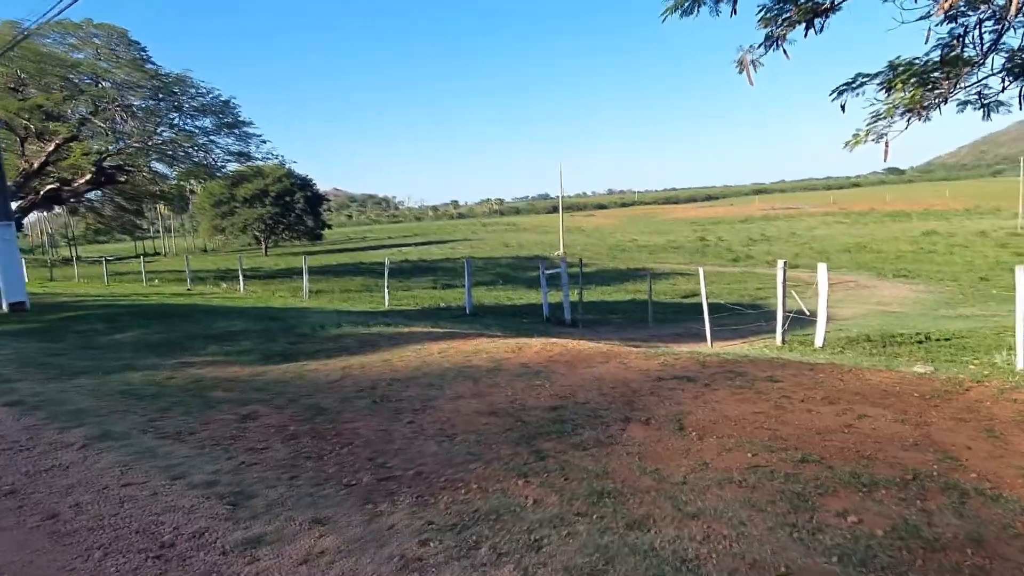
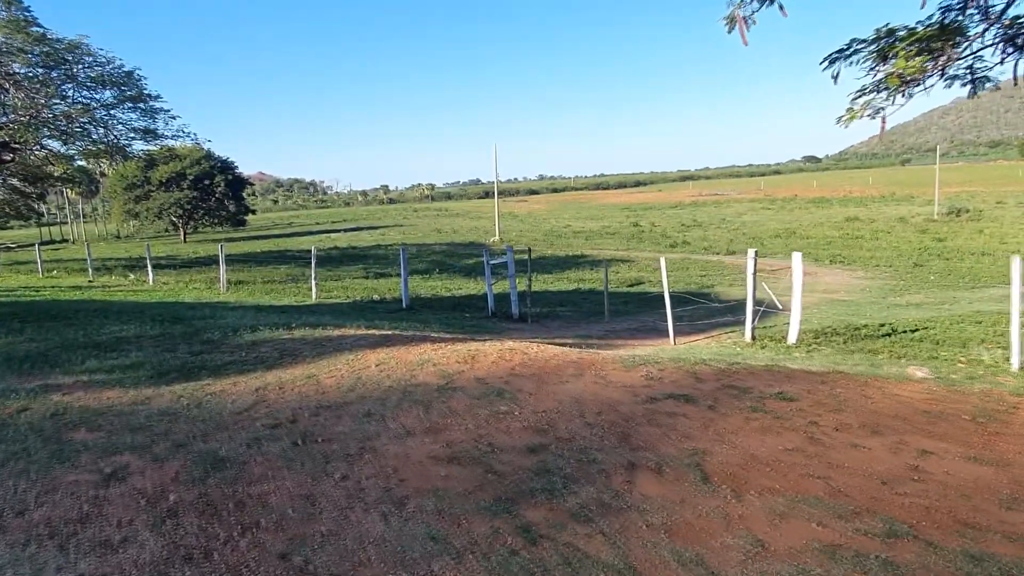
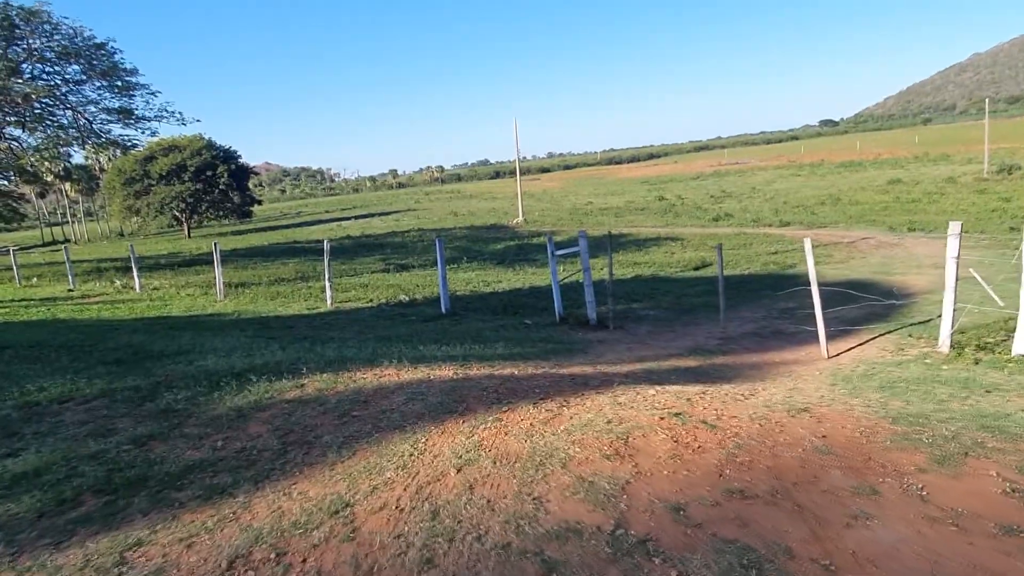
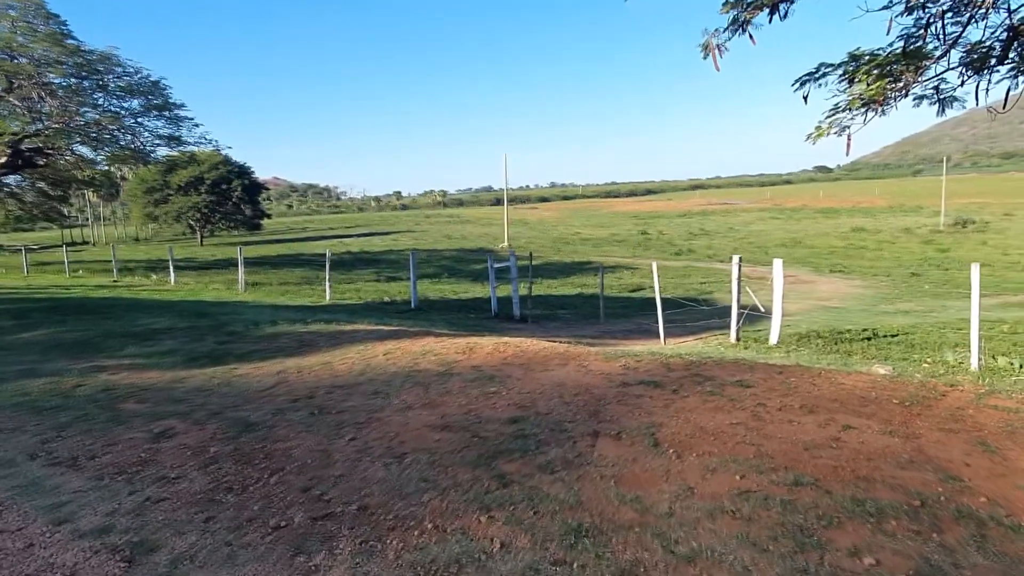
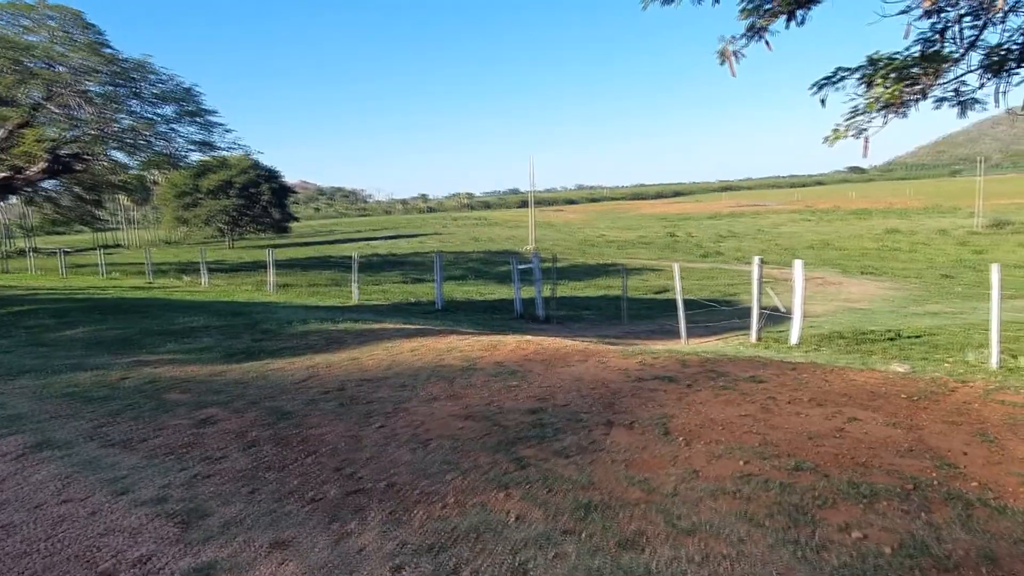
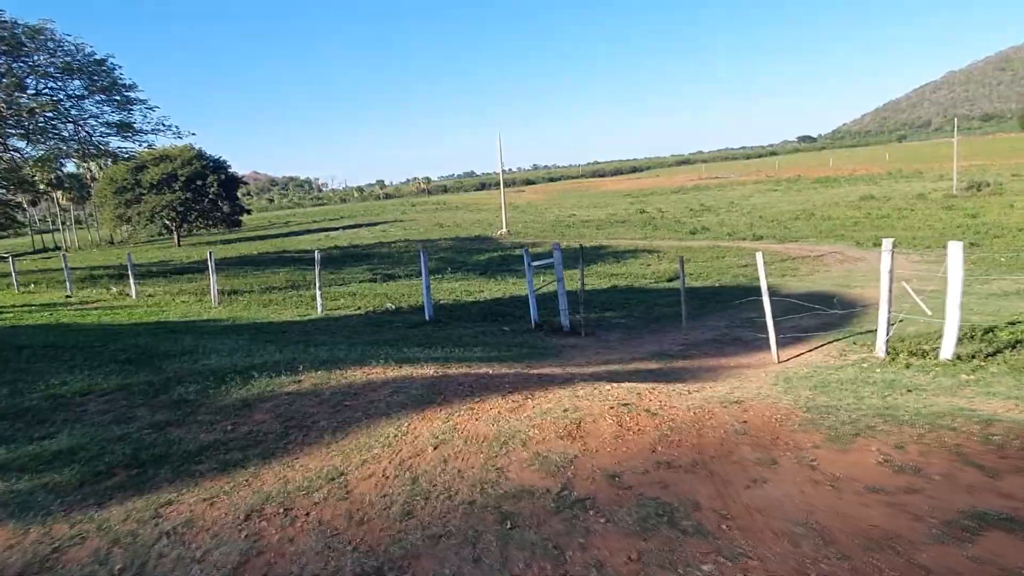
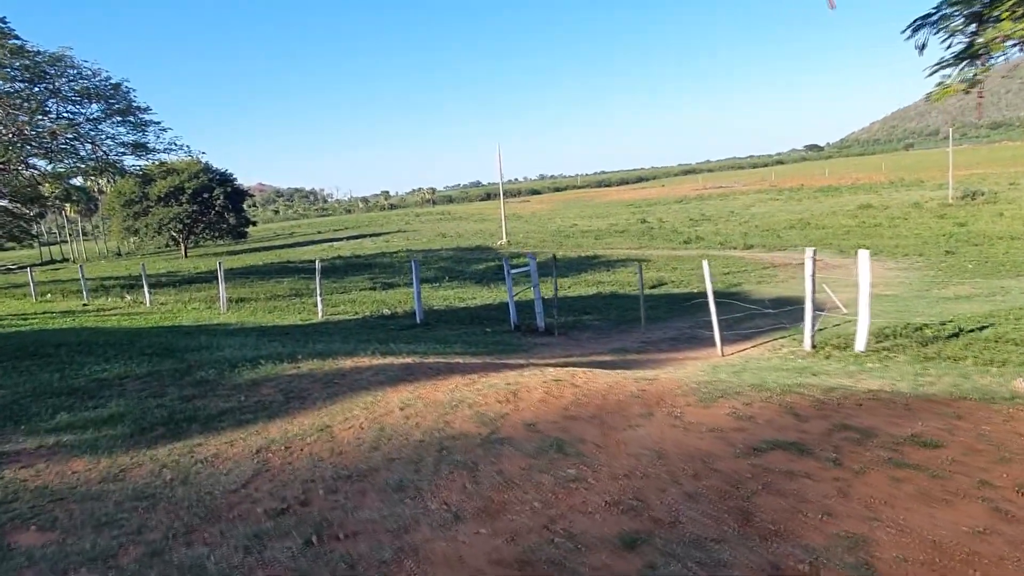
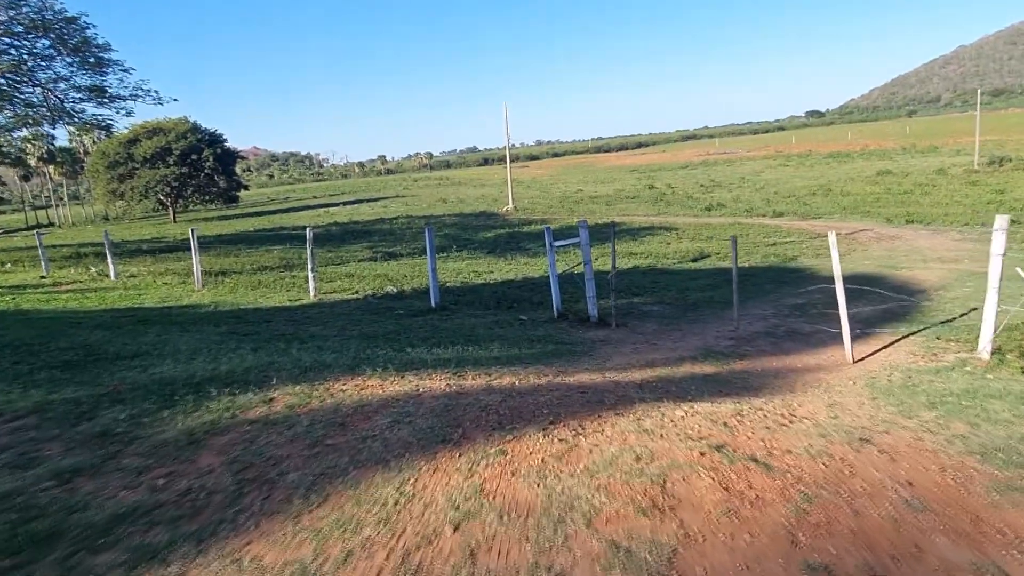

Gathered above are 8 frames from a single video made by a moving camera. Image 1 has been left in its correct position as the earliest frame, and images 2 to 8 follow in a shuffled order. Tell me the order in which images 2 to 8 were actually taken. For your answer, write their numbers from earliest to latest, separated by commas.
5, 4, 2, 7, 6, 3, 8
